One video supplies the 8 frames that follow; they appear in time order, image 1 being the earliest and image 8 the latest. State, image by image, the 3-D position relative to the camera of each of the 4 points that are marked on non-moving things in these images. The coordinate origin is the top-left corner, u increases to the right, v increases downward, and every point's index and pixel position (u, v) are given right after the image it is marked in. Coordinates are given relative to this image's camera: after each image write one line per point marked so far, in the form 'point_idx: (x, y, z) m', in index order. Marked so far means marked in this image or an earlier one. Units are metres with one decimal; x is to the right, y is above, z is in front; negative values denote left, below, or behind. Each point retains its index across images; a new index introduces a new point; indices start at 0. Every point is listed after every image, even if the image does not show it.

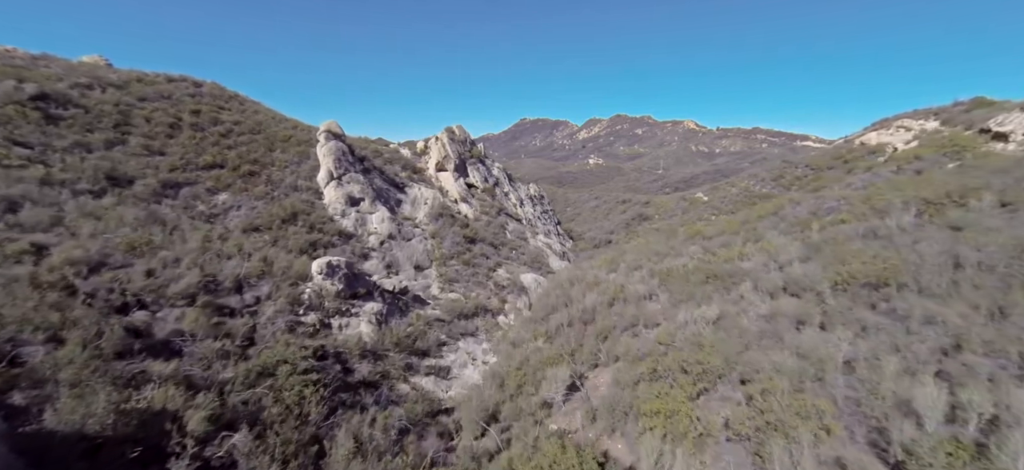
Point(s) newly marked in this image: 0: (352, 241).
0: (-7.0, -0.3, +19.3) m
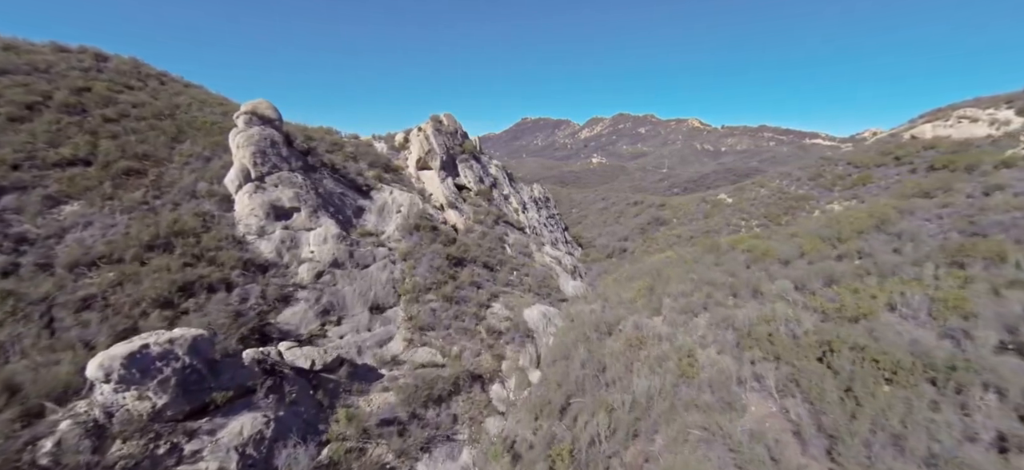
0: (-7.0, -1.2, +12.7) m
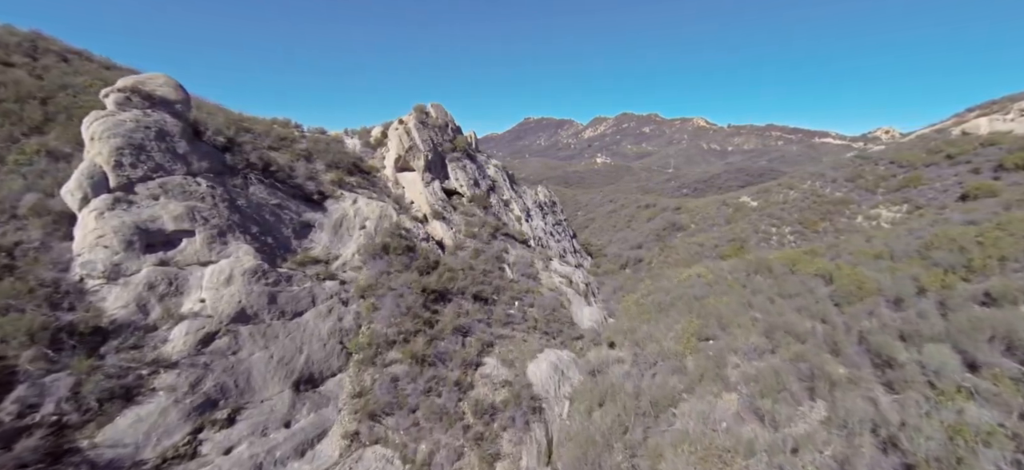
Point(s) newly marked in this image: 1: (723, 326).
0: (-7.1, -2.0, +7.8) m
1: (+6.9, -2.9, +14.5) m
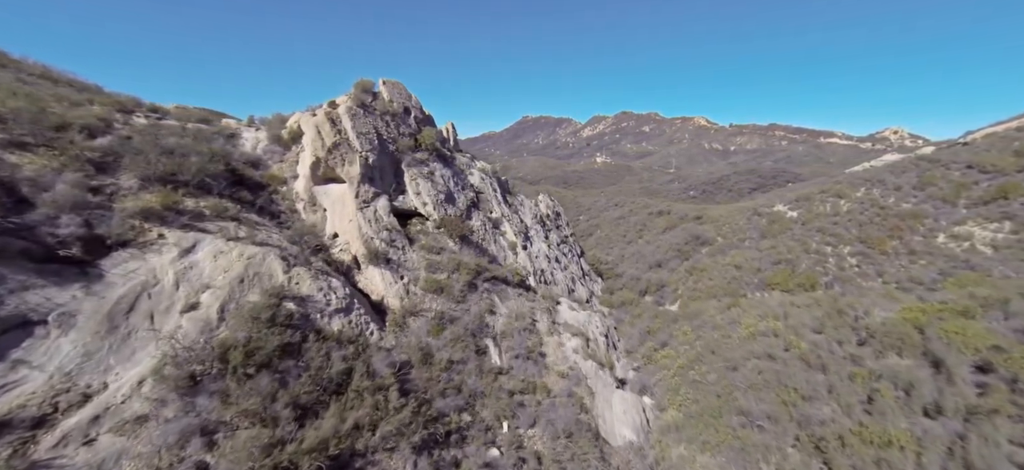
0: (-7.3, -3.5, -0.2) m
1: (+6.6, -4.5, +6.6) m
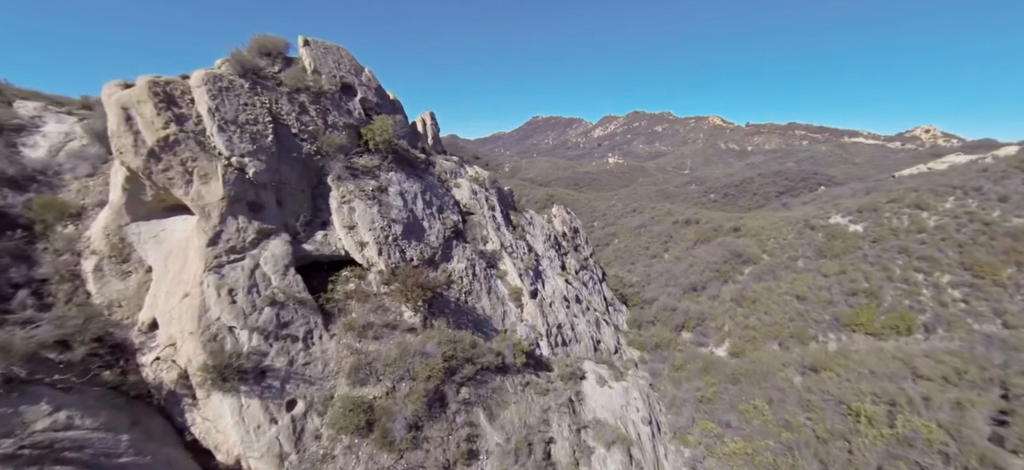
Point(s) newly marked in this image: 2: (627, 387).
0: (-7.7, -4.8, -6.3) m
1: (+6.4, -5.9, +0.2) m
2: (+4.0, -5.2, +15.4) m
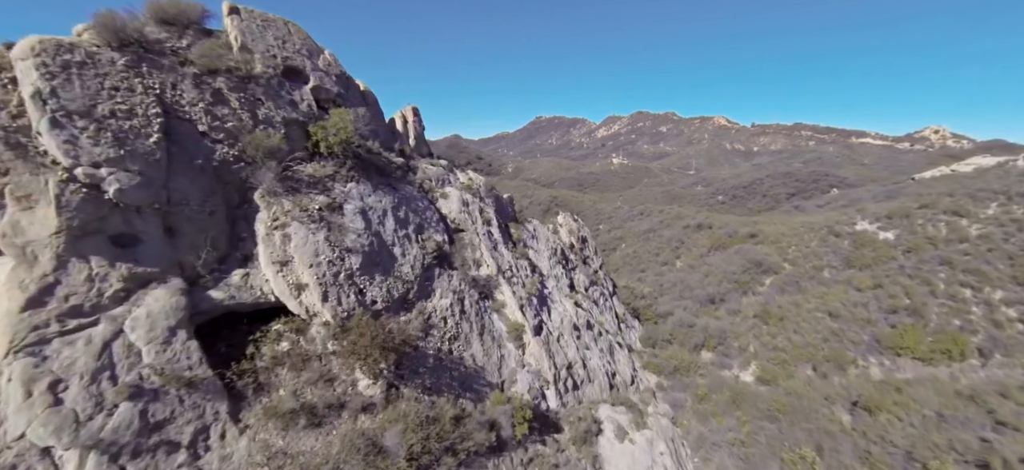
0: (-7.8, -5.3, -8.7) m
1: (+6.3, -6.4, -2.3) m
2: (+4.0, -5.8, +12.8) m
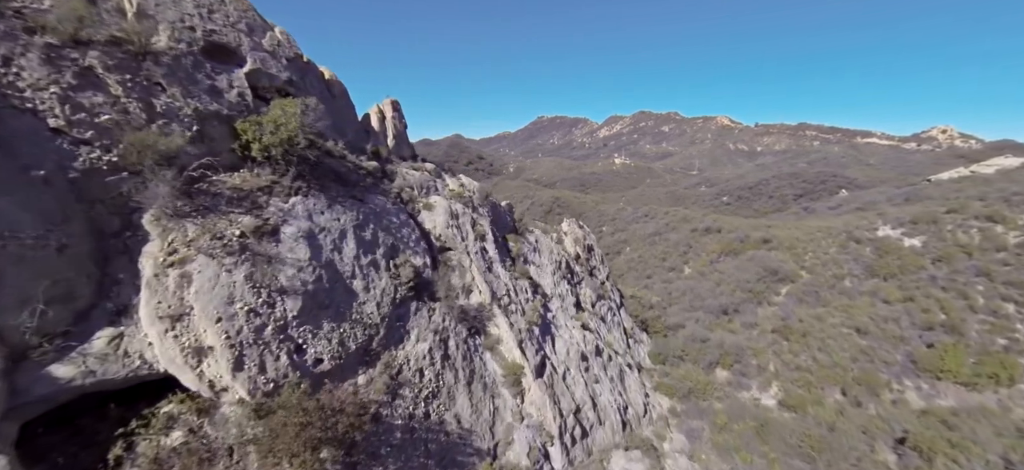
0: (-7.9, -5.7, -10.6) m
1: (+6.2, -6.9, -4.2) m
2: (+3.9, -6.2, +10.9) m
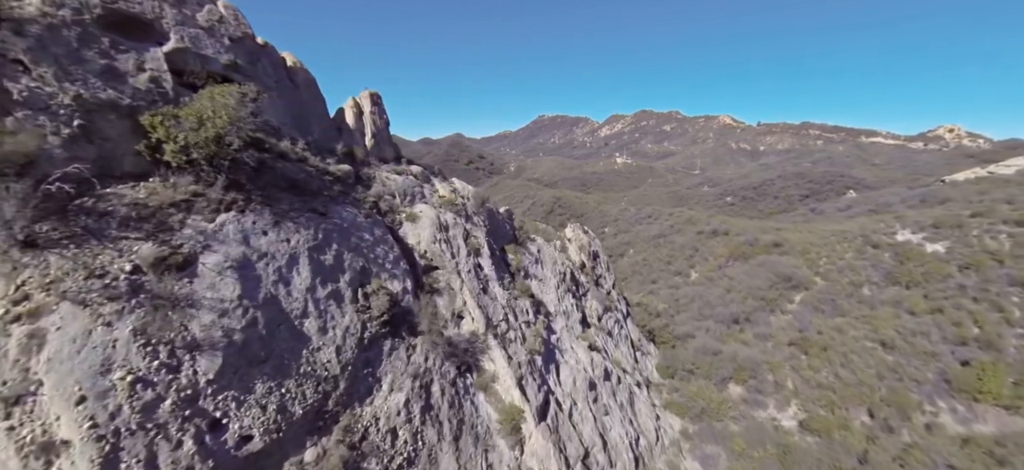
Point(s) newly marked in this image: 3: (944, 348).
0: (-8.0, -6.1, -12.0) m
1: (+6.1, -7.2, -5.6) m
2: (+3.9, -6.5, +9.5) m
3: (+19.0, -5.0, +19.7) m
